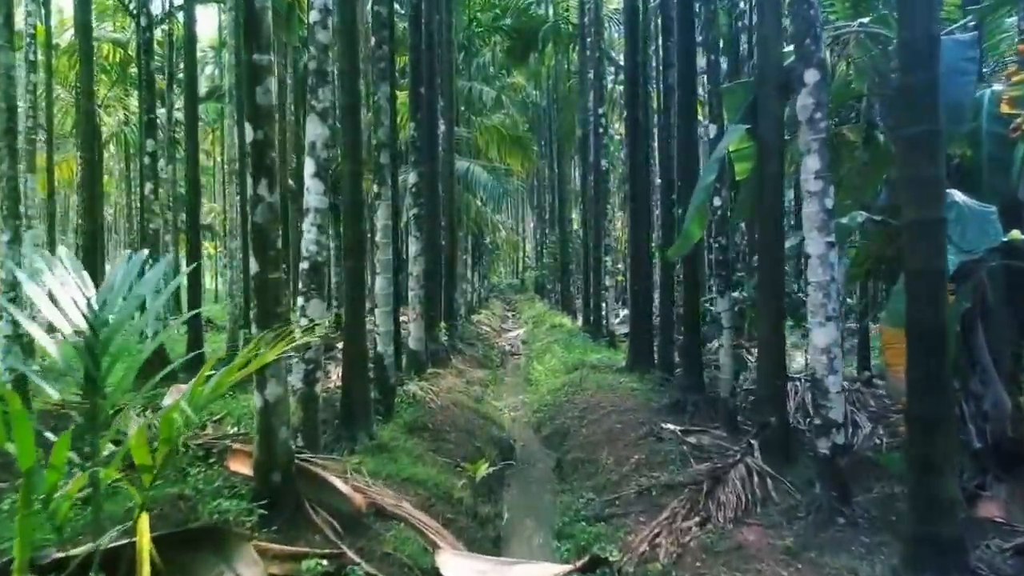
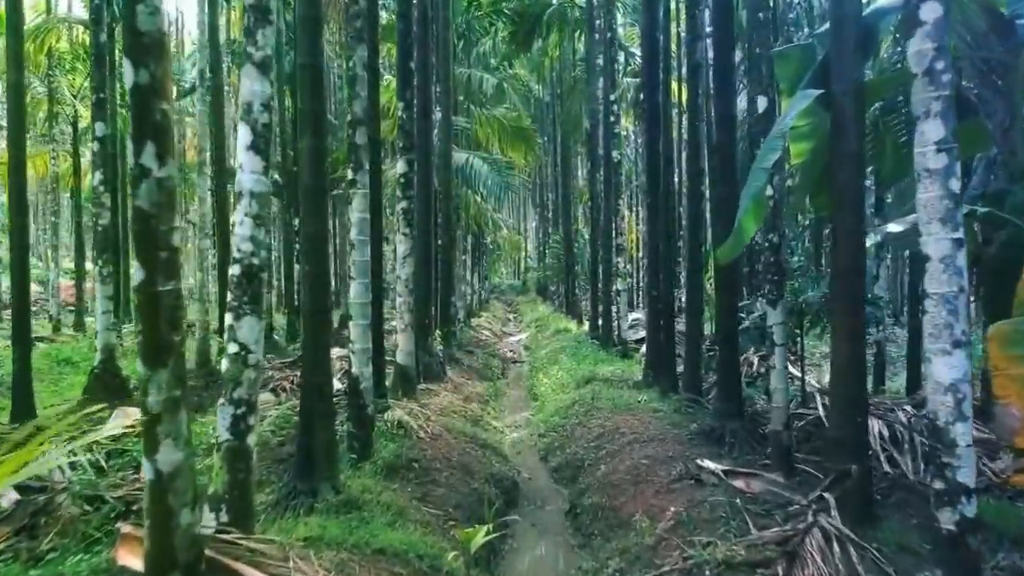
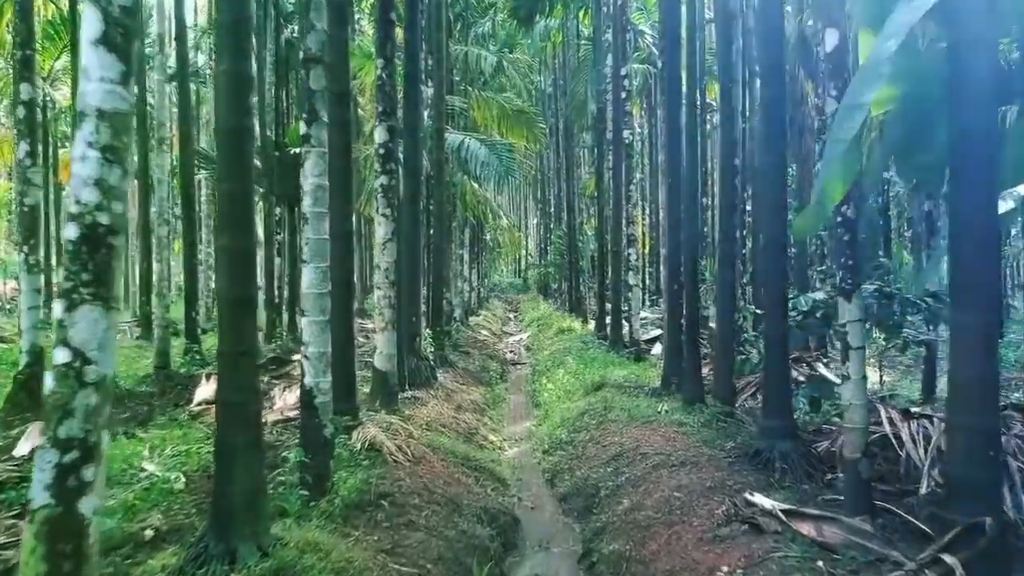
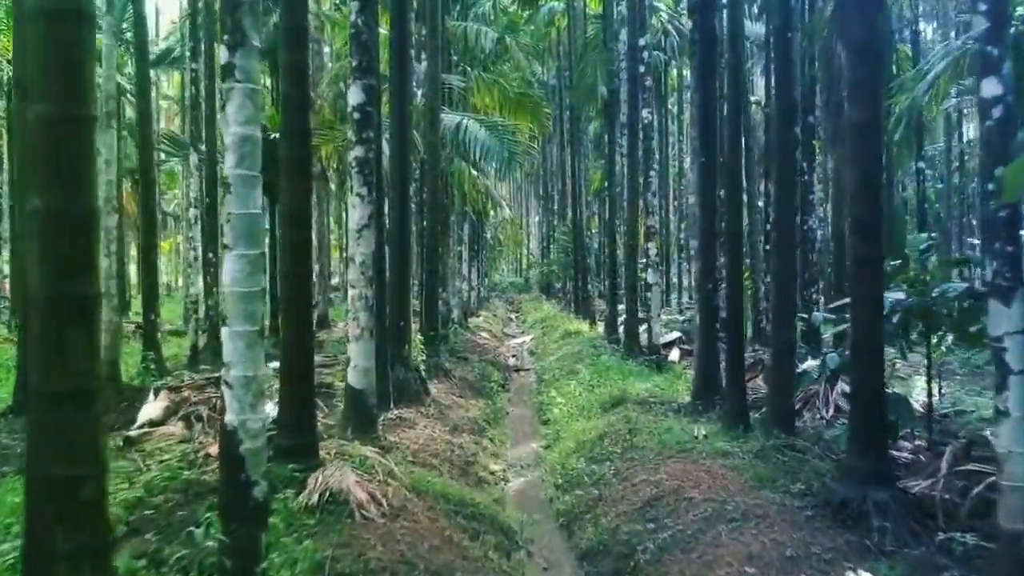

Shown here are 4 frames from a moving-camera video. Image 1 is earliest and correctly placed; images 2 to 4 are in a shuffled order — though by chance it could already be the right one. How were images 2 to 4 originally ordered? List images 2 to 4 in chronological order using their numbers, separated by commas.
2, 3, 4
